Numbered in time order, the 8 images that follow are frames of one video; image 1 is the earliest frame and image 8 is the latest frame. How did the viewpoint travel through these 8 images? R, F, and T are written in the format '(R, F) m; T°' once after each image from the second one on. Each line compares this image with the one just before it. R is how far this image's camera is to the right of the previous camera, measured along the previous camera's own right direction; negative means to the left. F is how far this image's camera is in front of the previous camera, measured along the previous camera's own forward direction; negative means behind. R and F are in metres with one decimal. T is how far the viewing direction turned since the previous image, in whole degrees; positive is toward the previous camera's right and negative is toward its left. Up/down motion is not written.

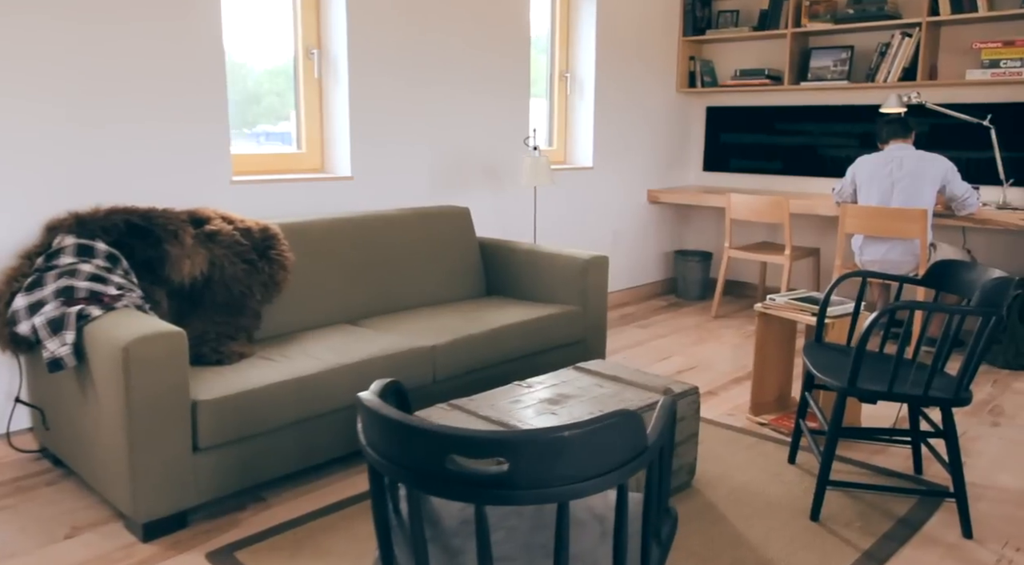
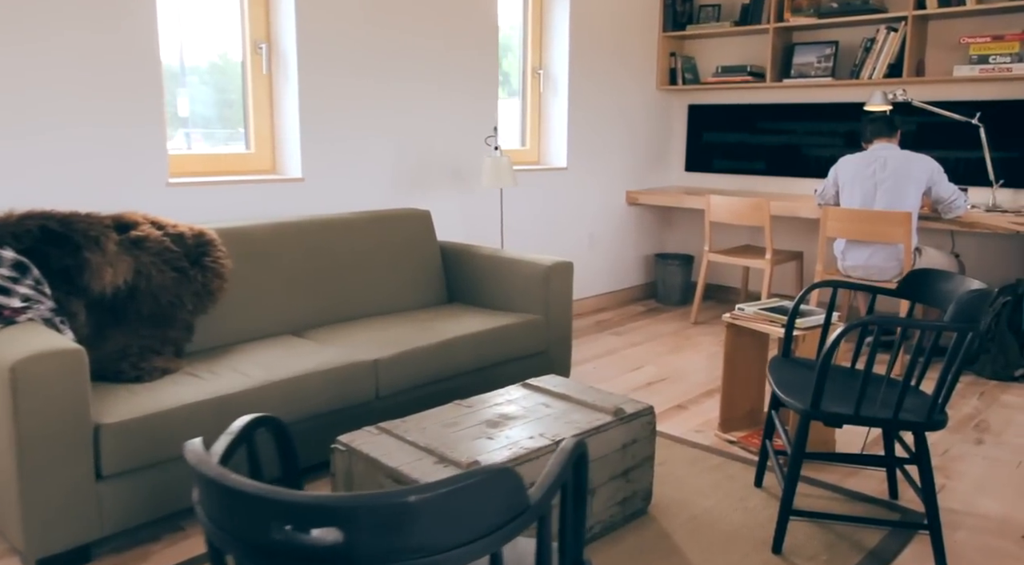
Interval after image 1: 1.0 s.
(+0.2, +0.2) m; 0°
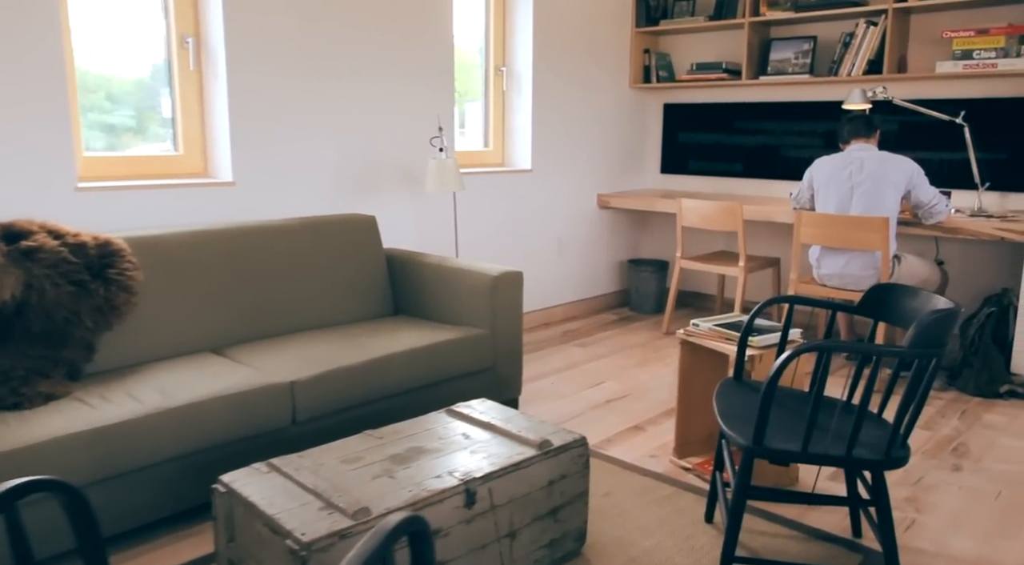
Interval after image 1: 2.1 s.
(+0.2, +0.2) m; 0°
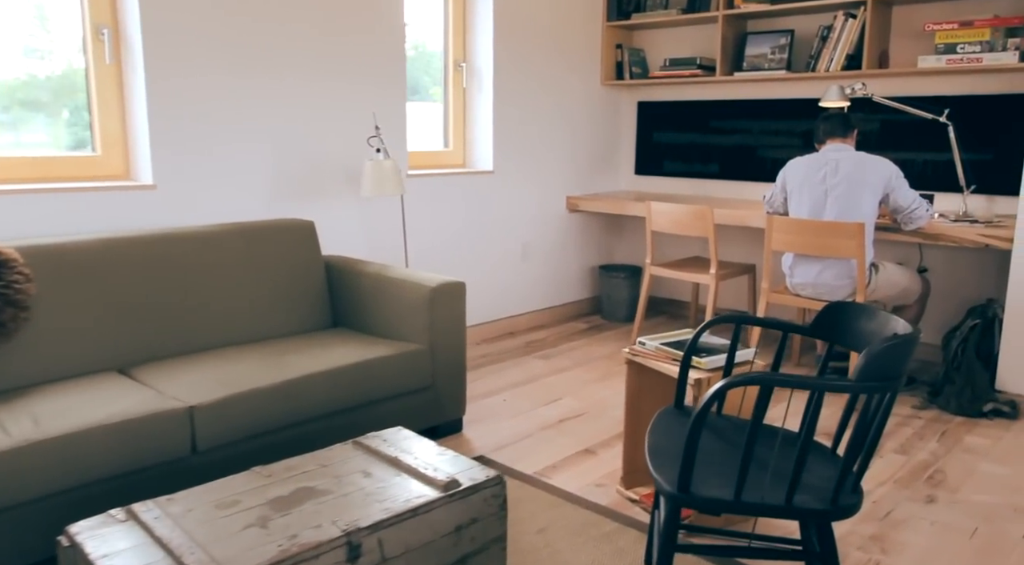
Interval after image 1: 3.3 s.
(+0.2, +0.2) m; 0°
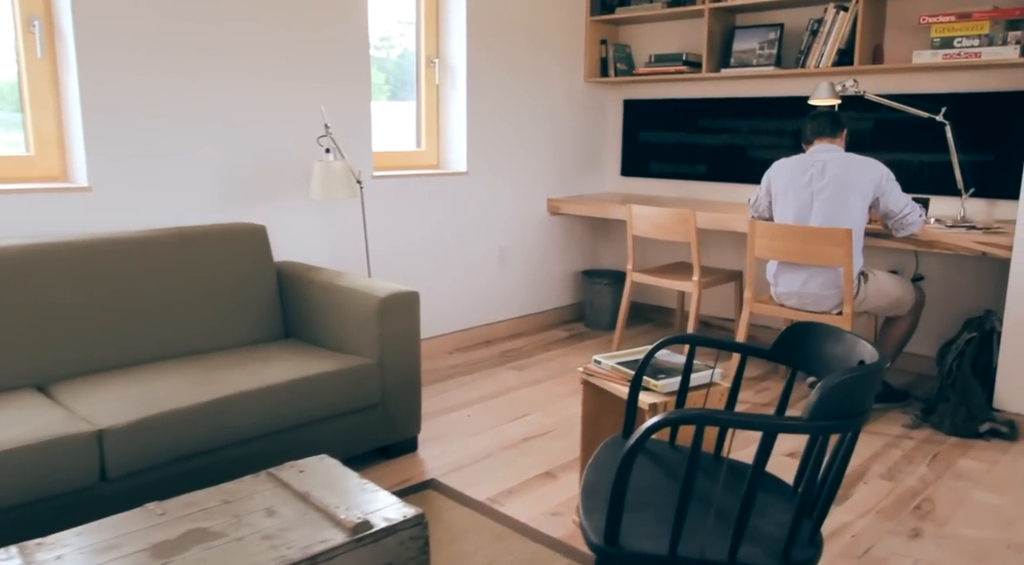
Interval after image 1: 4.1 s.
(+0.2, +0.2) m; -1°
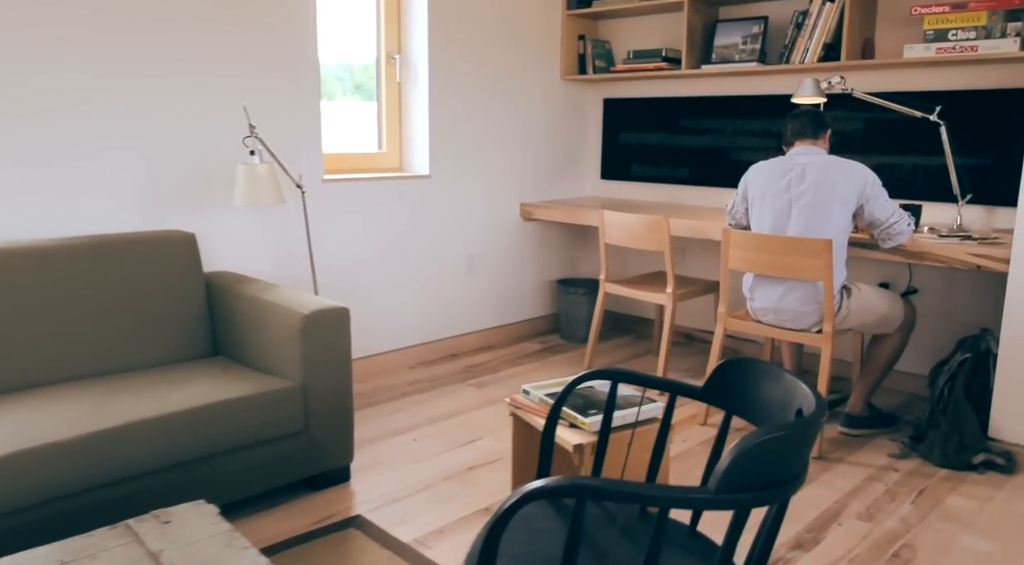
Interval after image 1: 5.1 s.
(+0.2, +0.3) m; -1°
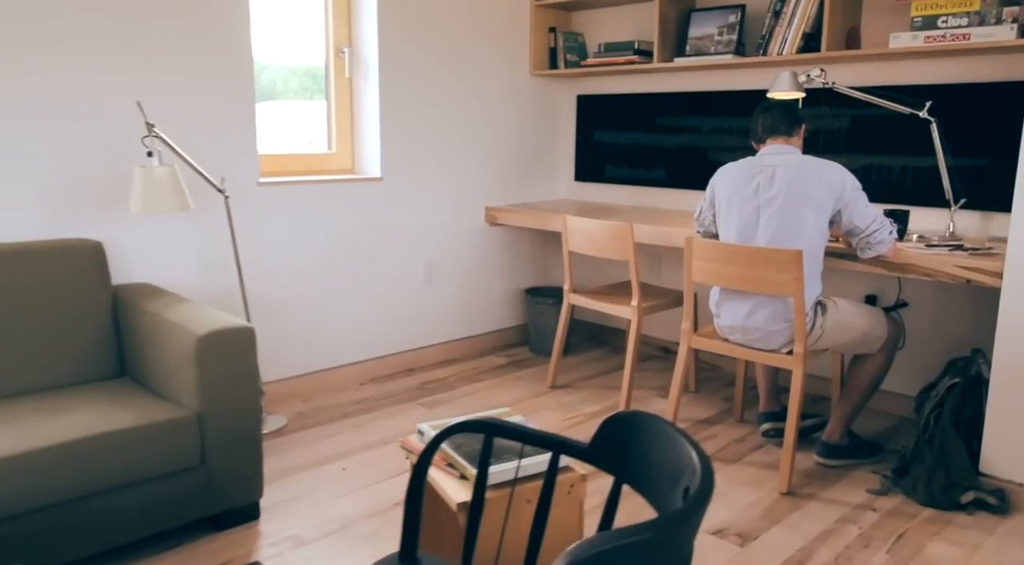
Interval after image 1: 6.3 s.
(+0.2, +0.3) m; -1°
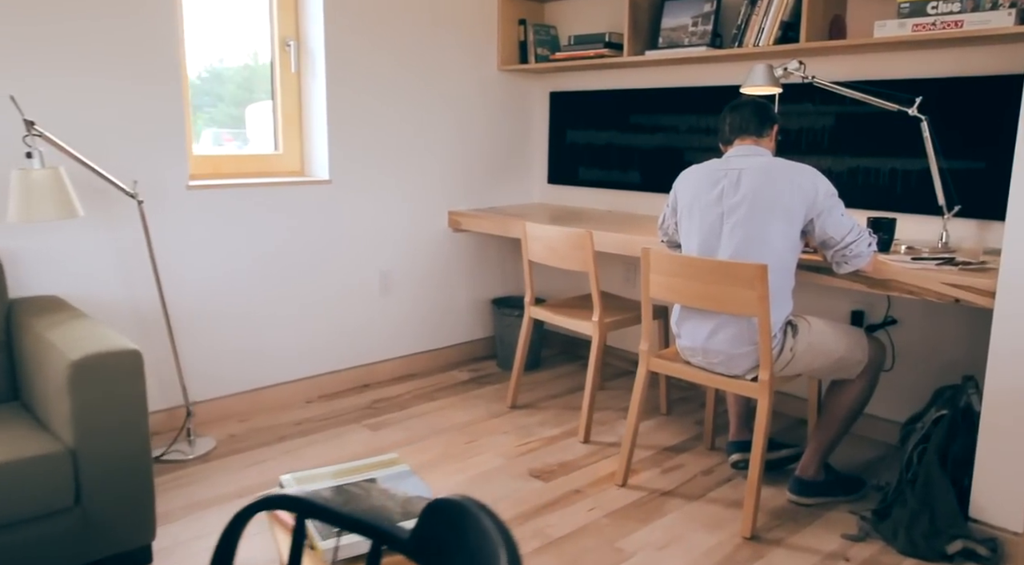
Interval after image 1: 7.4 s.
(+0.2, +0.3) m; -1°
